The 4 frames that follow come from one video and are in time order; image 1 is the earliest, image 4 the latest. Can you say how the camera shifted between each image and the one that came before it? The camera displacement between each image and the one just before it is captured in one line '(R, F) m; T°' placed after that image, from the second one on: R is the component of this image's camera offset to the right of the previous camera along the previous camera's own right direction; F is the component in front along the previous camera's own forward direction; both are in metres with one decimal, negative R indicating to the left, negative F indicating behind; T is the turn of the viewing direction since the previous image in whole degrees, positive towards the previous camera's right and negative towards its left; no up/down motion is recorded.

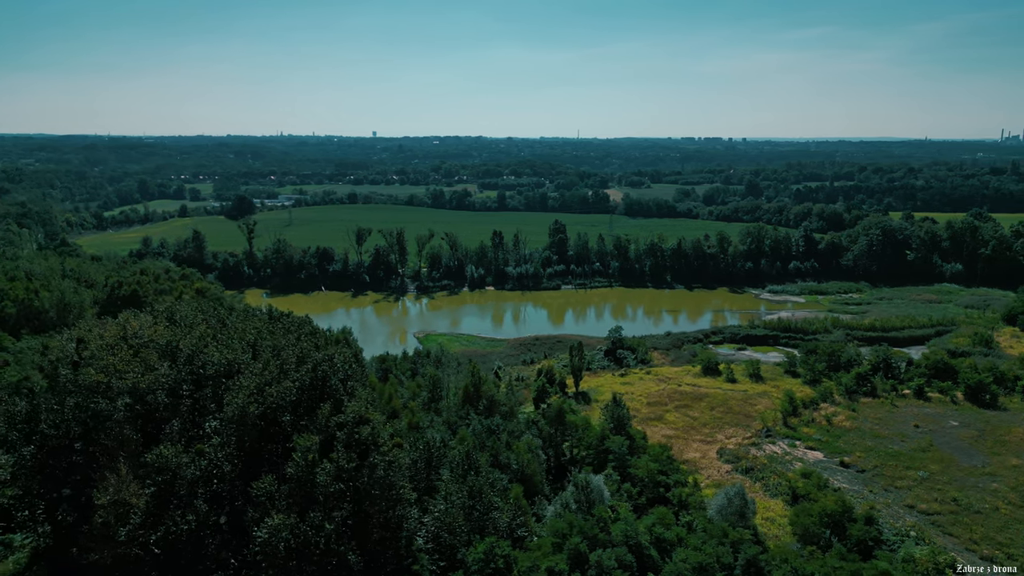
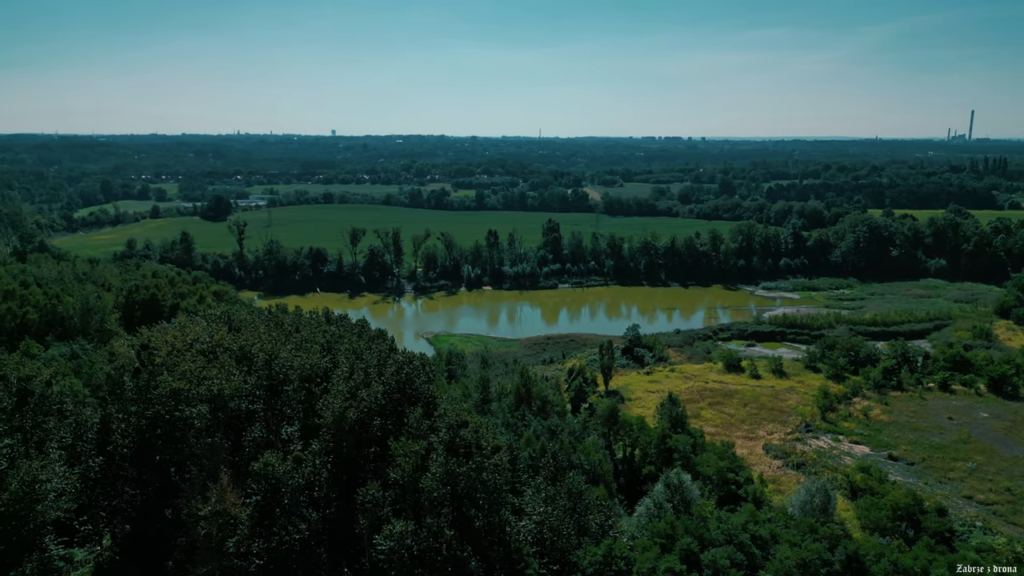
(-3.7, +0.3) m; +2°
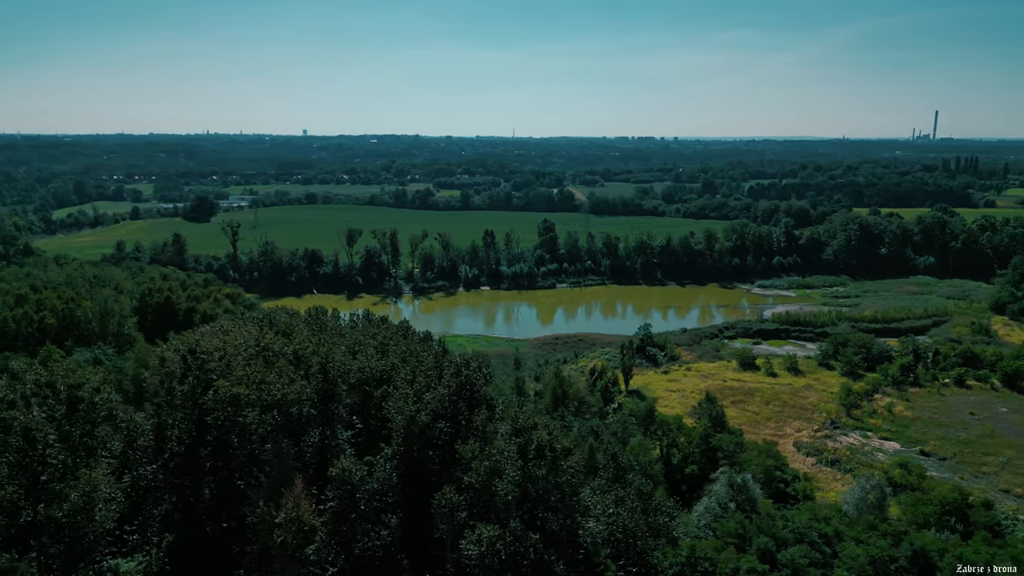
(-2.6, +0.2) m; +2°
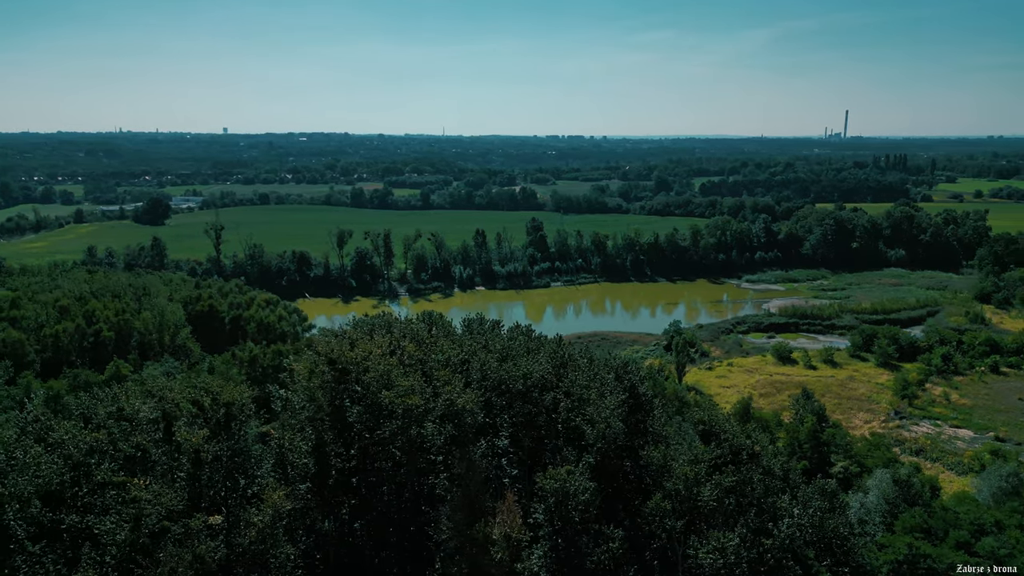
(-6.8, +0.7) m; +5°
